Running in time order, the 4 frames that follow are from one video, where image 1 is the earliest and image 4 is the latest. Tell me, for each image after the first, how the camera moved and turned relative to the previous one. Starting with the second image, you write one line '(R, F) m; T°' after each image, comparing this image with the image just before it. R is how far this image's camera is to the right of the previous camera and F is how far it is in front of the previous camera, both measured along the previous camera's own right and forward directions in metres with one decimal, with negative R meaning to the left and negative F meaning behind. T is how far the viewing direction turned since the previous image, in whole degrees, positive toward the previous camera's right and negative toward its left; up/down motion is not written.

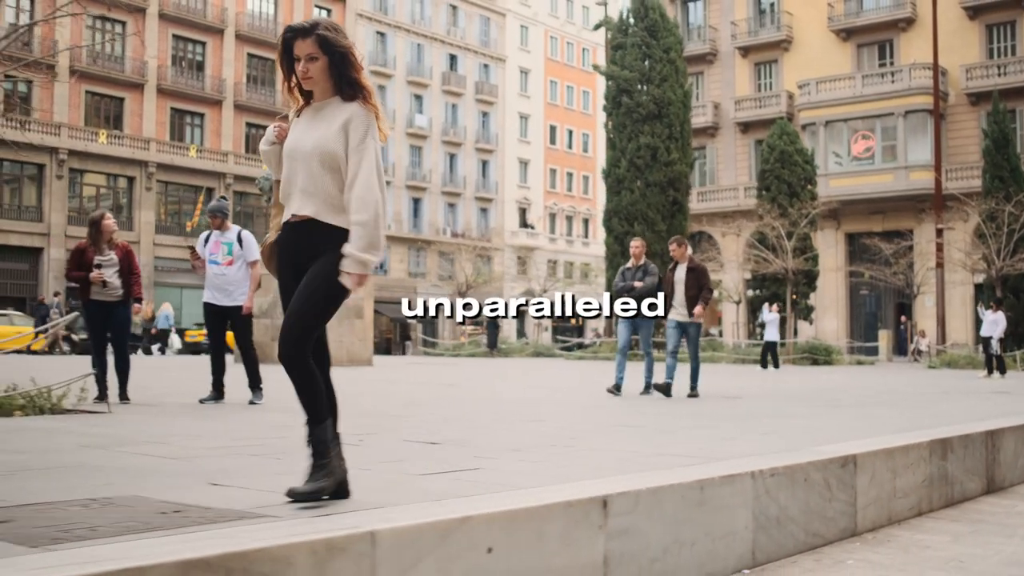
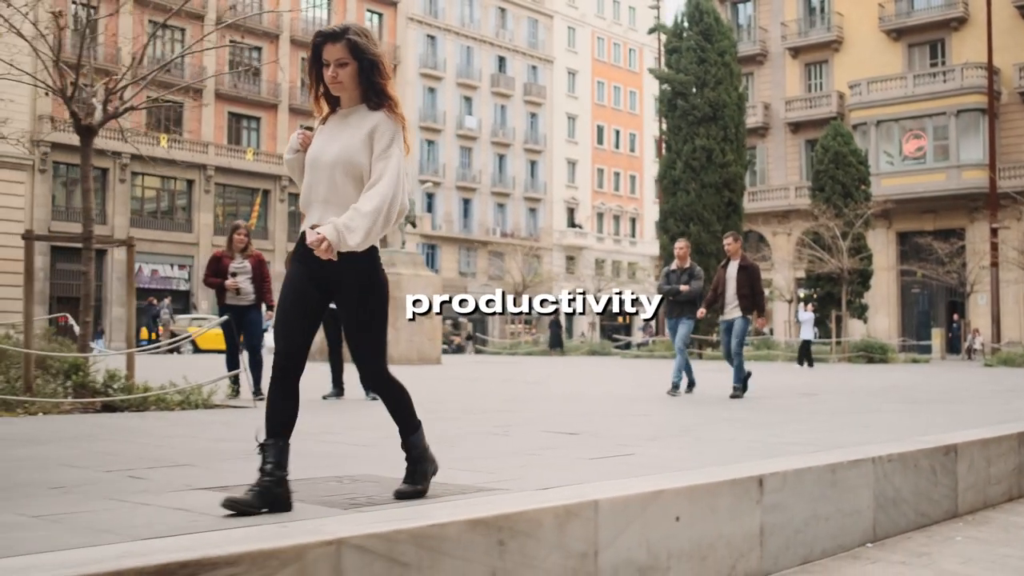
(-0.4, -0.6) m; -2°
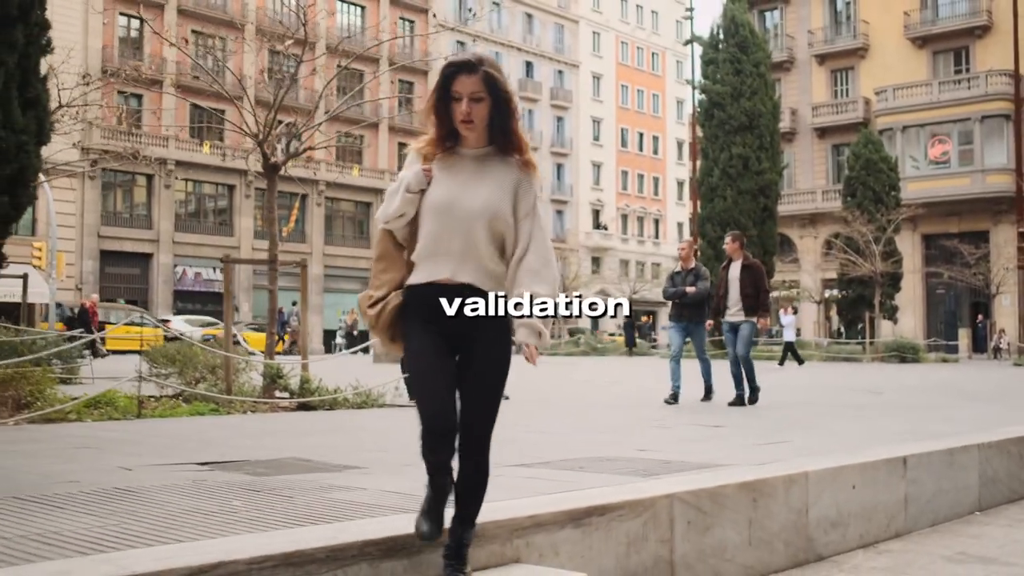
(-0.9, -1.2) m; -1°
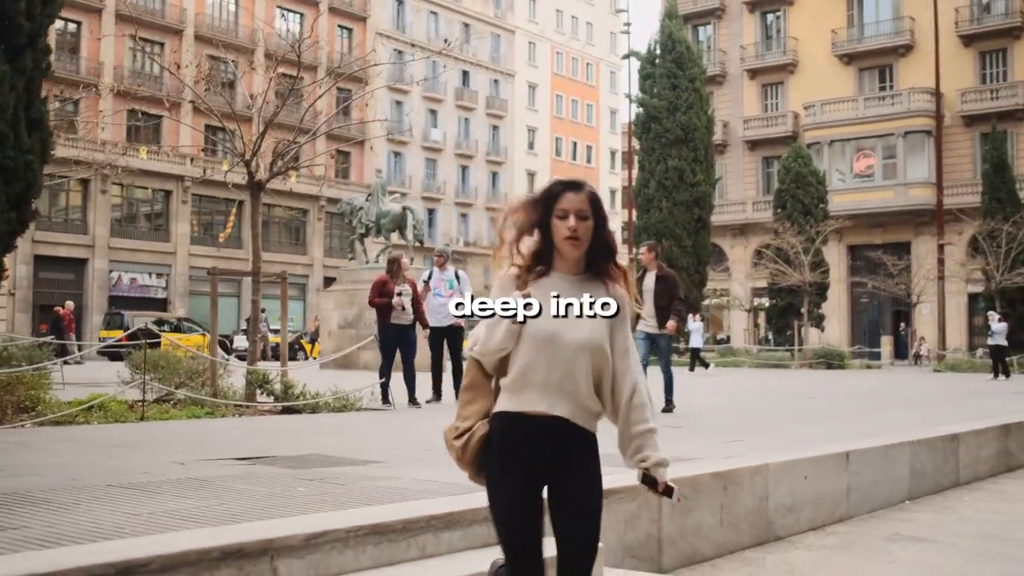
(-0.3, -0.6) m; +4°
